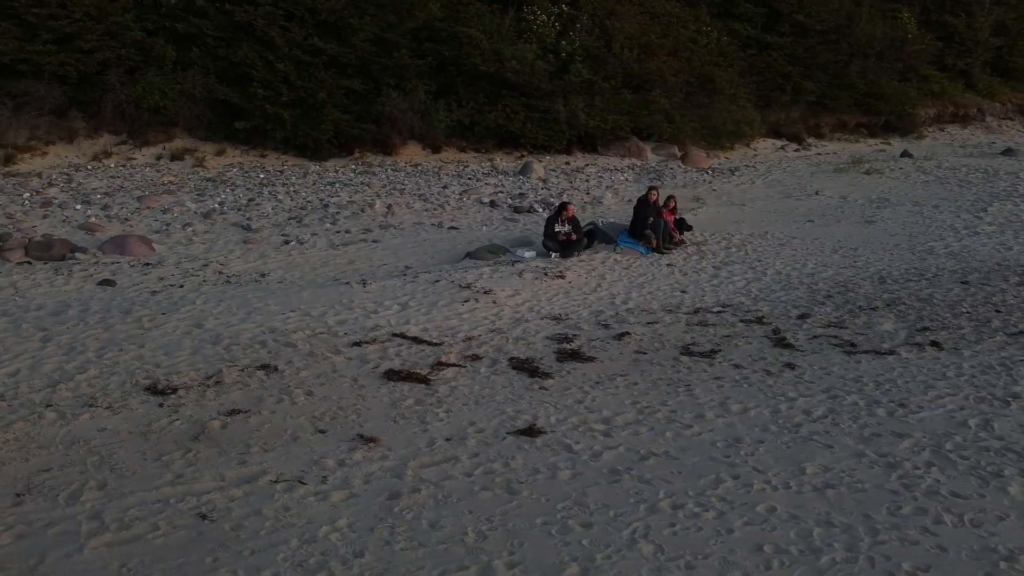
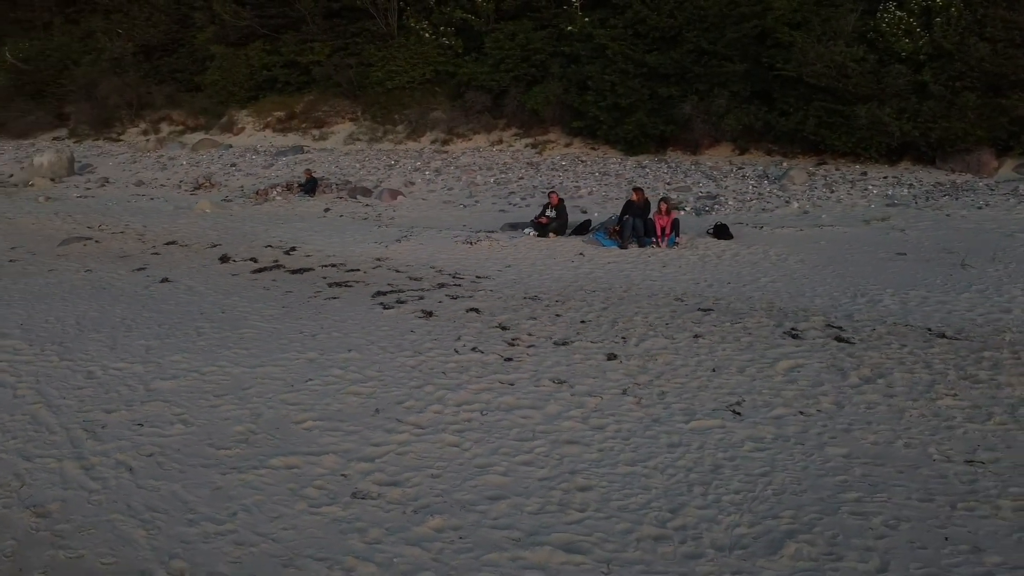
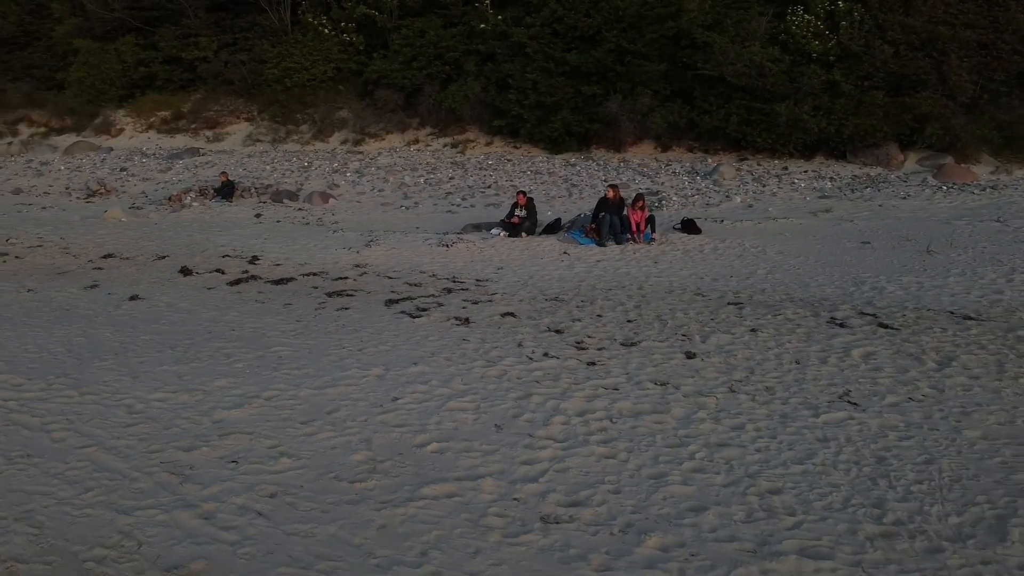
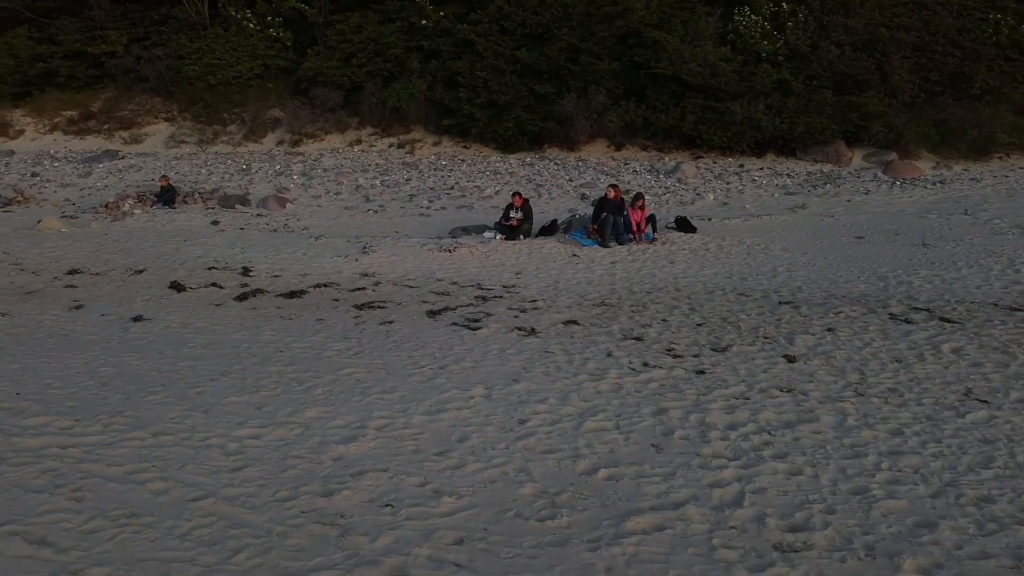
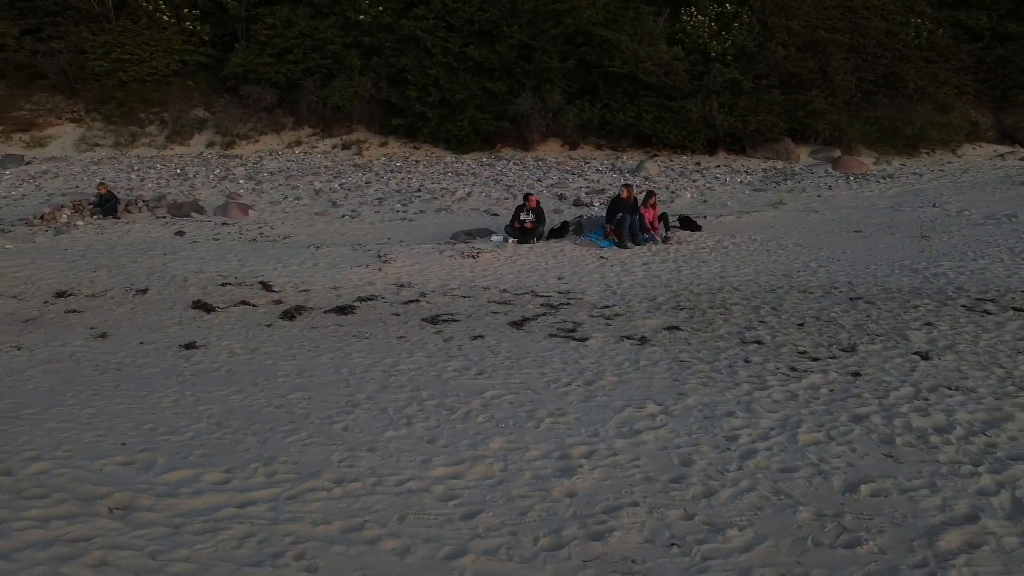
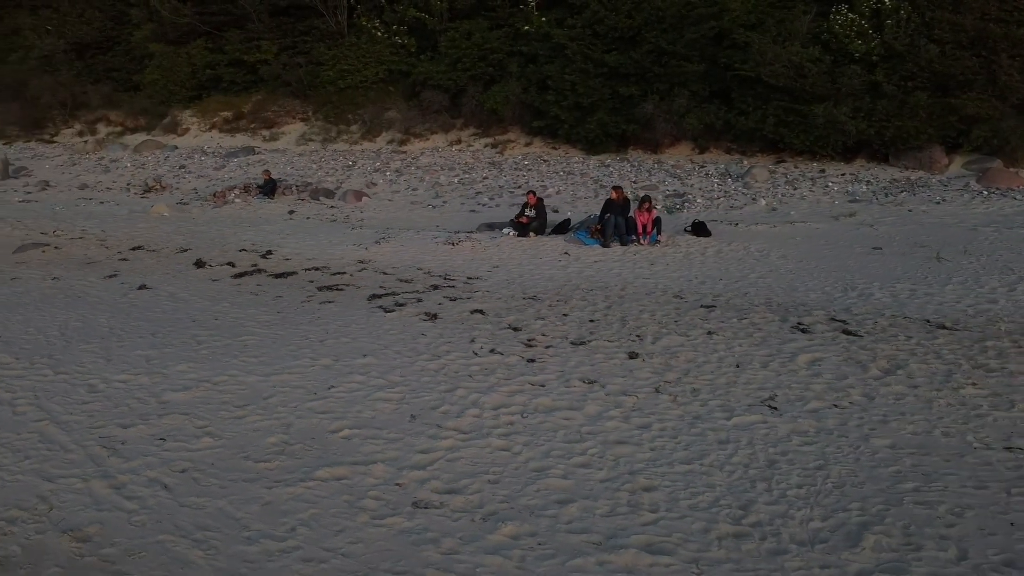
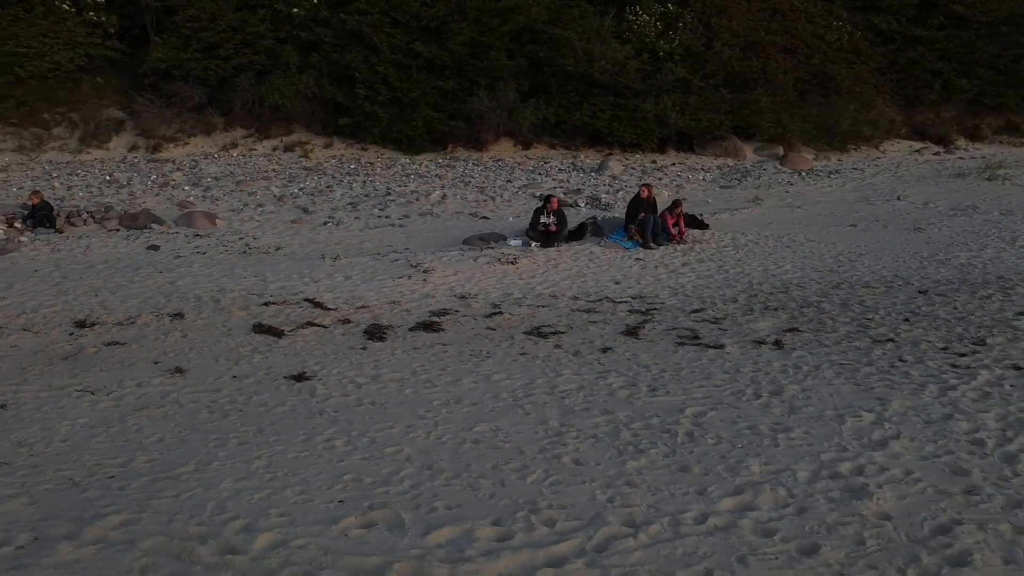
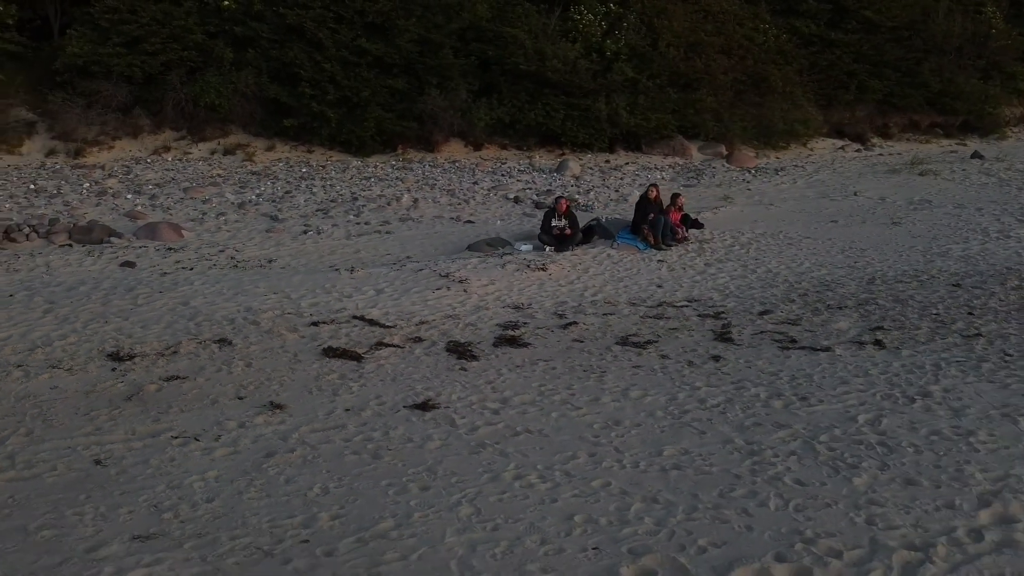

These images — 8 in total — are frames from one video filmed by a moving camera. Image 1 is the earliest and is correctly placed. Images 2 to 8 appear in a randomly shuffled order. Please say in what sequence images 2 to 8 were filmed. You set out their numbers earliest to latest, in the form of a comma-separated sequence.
8, 7, 5, 4, 3, 6, 2
